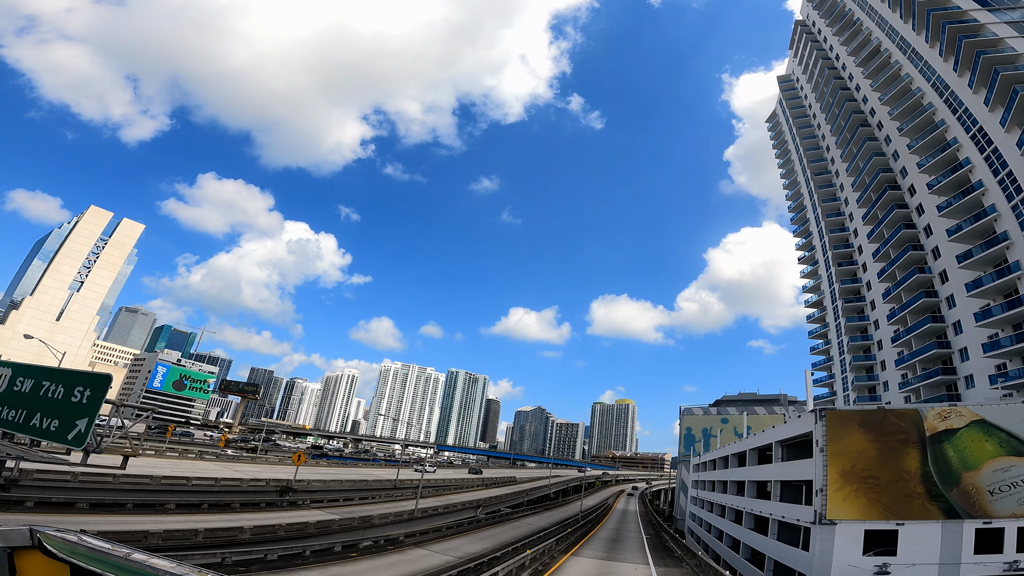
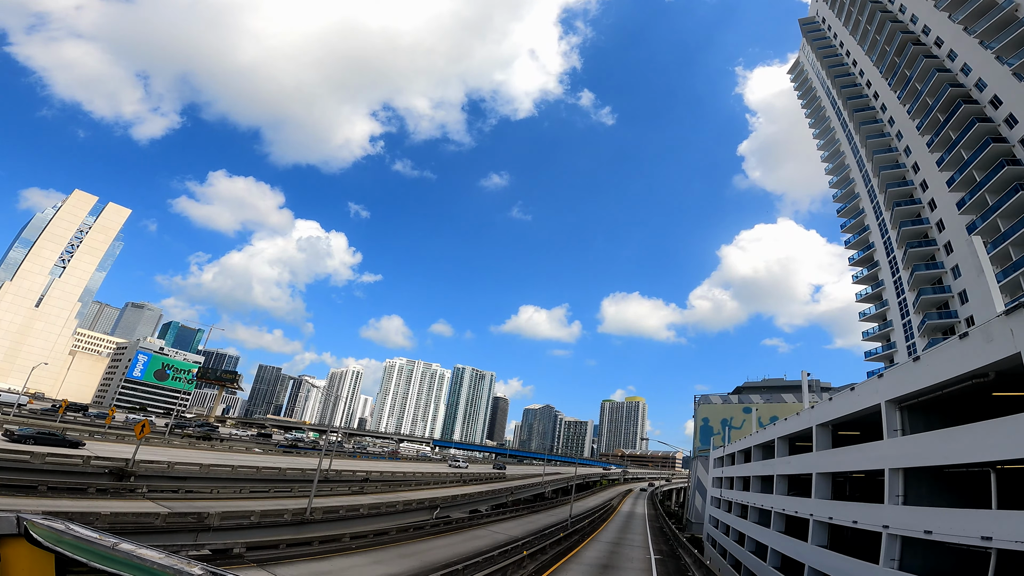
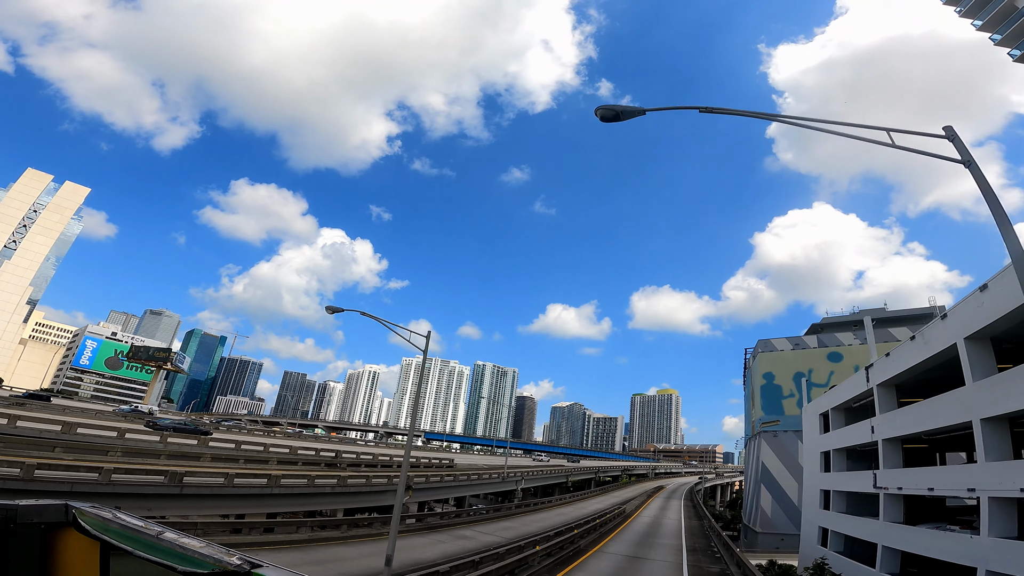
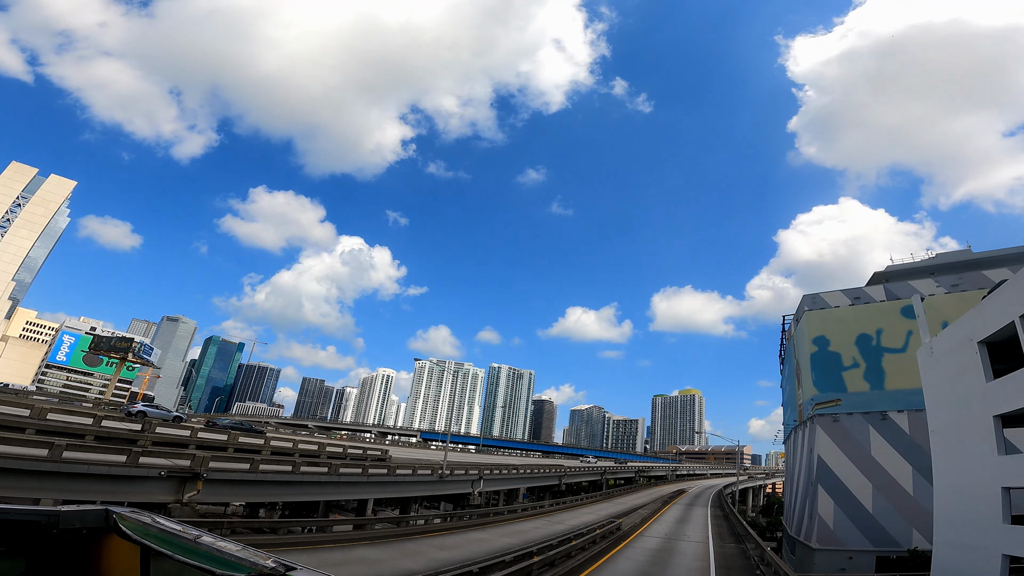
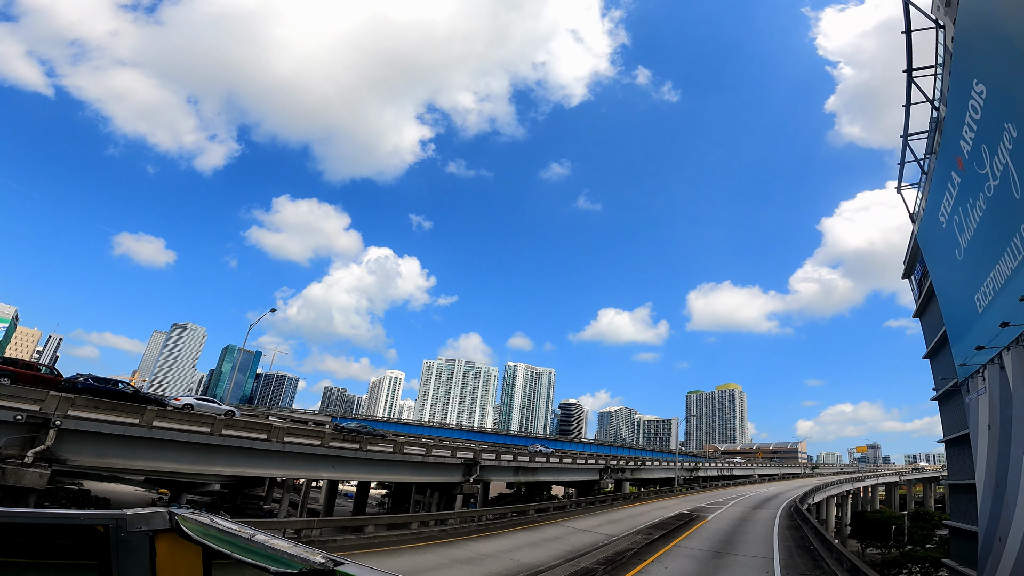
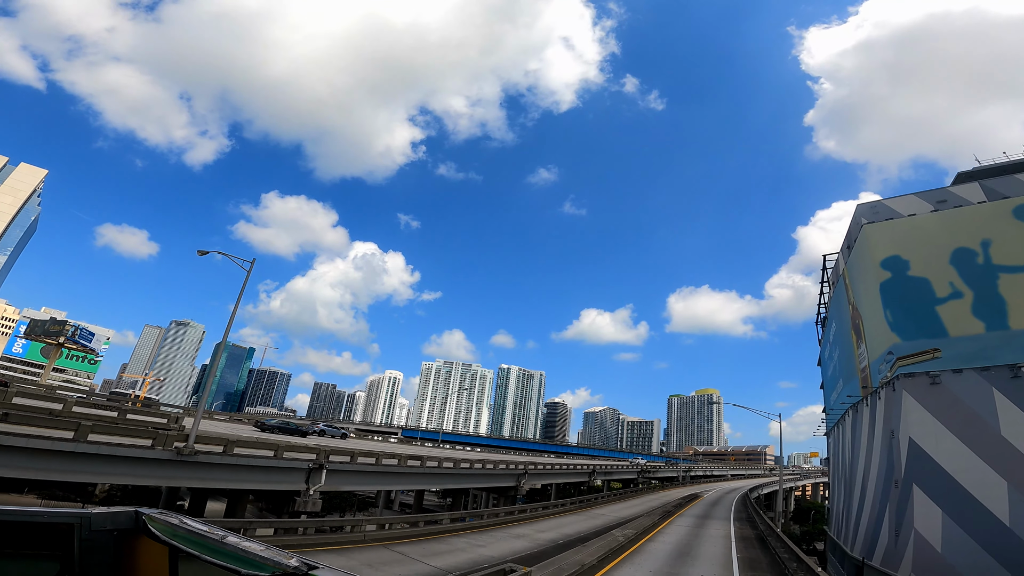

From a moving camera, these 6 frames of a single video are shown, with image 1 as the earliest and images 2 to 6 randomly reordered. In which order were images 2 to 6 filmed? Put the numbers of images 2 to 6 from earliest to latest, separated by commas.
2, 3, 4, 6, 5
